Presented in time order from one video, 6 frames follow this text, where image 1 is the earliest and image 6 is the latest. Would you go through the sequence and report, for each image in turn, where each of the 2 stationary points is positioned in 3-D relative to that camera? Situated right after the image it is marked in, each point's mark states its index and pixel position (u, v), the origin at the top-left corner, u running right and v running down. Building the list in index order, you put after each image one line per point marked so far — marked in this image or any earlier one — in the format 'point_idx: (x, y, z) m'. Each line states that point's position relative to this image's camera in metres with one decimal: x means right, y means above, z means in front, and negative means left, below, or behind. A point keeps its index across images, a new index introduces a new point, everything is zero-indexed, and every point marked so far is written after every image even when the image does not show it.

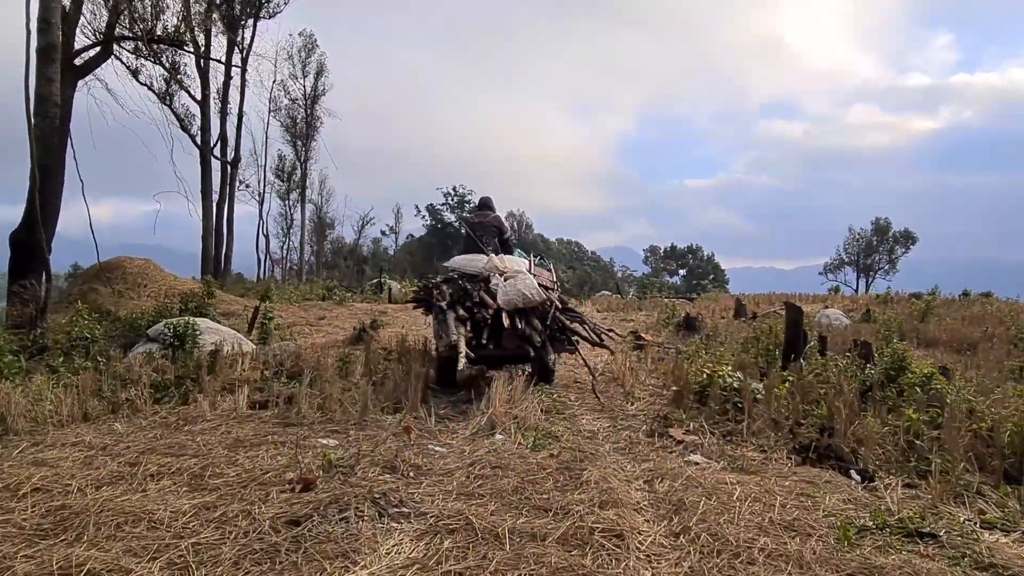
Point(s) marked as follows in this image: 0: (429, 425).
0: (-0.5, -0.9, +4.8) m
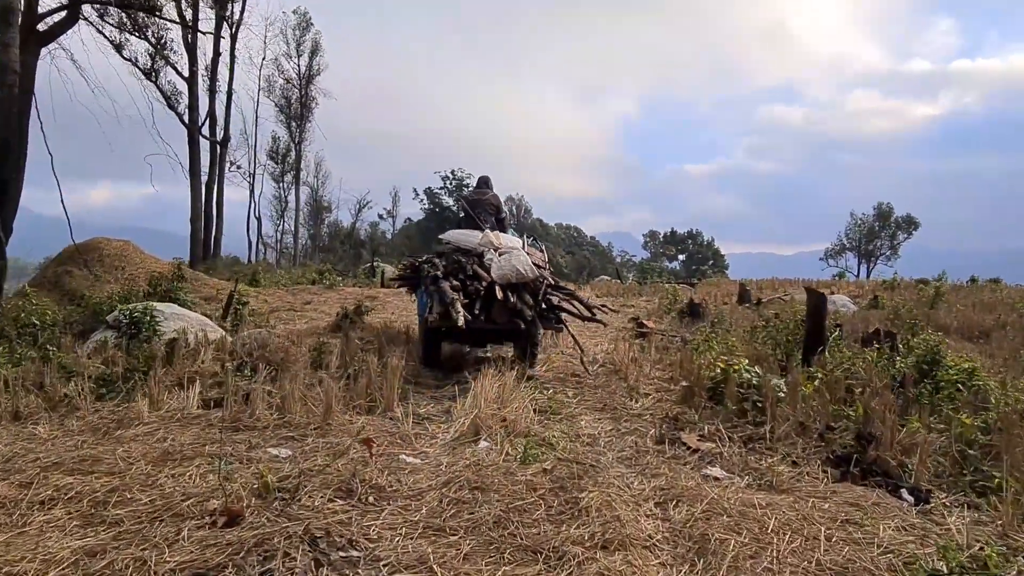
0: (-0.6, -0.8, +4.1) m
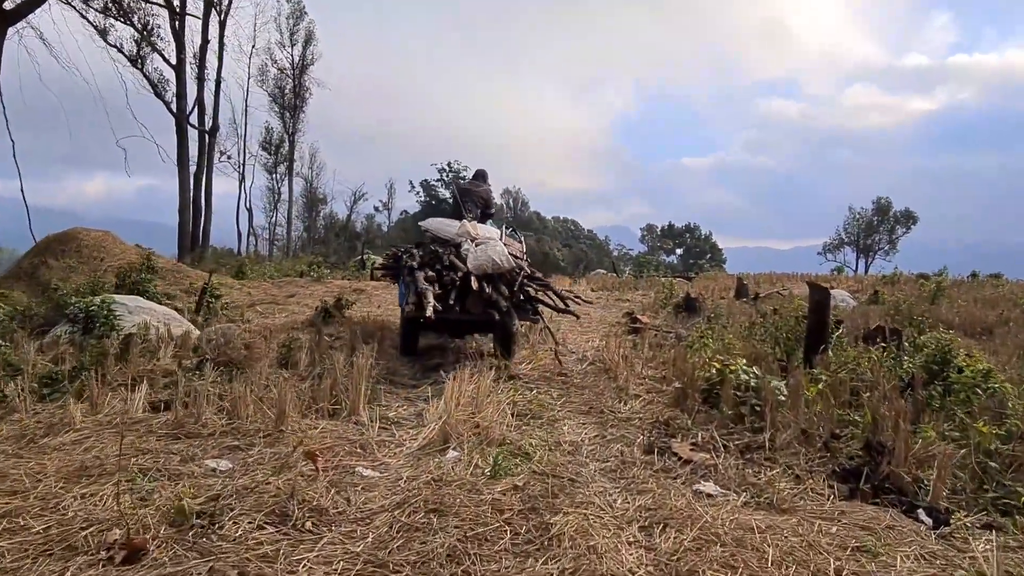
0: (-0.7, -0.8, +3.8) m
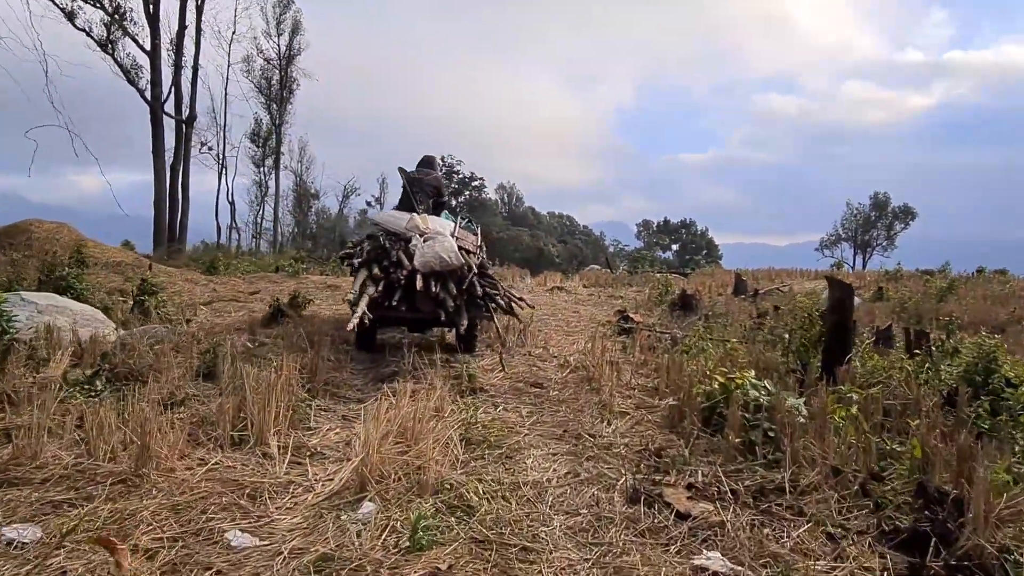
0: (-1.0, -0.8, +2.9) m
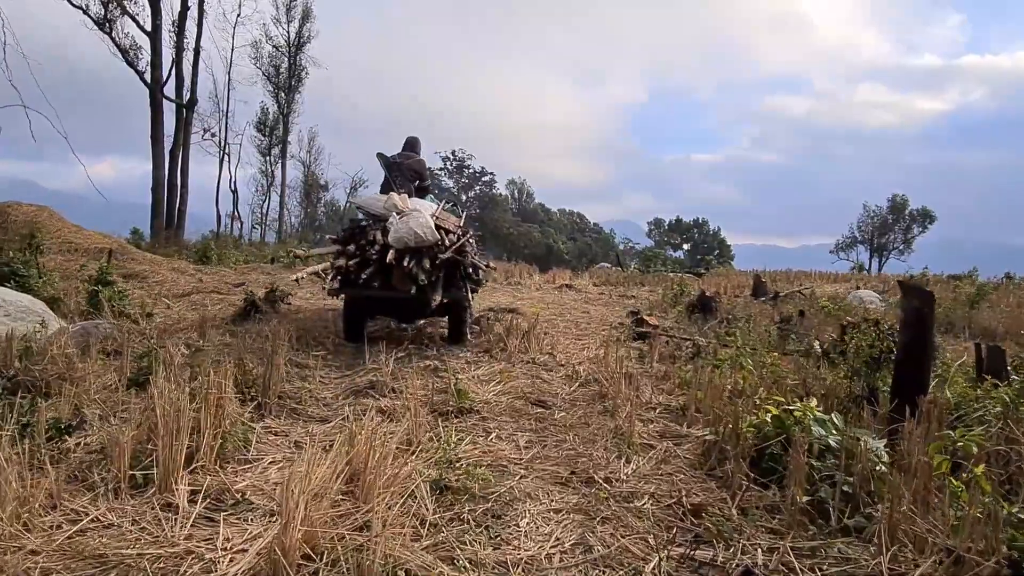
0: (-1.0, -0.8, +2.0) m
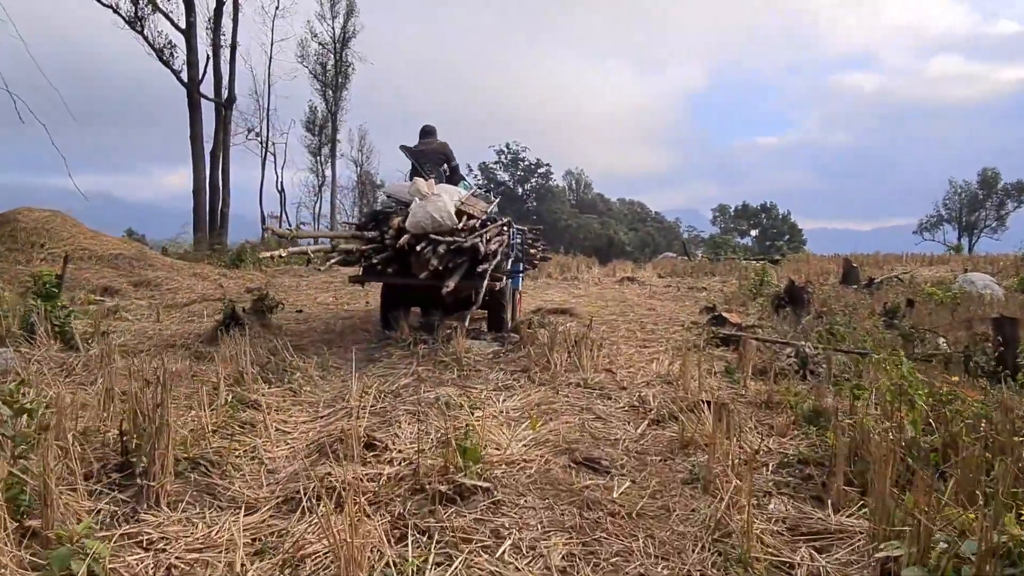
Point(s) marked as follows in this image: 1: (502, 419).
0: (-1.1, -0.8, +0.6) m
1: (0.0, -0.6, +3.5) m
